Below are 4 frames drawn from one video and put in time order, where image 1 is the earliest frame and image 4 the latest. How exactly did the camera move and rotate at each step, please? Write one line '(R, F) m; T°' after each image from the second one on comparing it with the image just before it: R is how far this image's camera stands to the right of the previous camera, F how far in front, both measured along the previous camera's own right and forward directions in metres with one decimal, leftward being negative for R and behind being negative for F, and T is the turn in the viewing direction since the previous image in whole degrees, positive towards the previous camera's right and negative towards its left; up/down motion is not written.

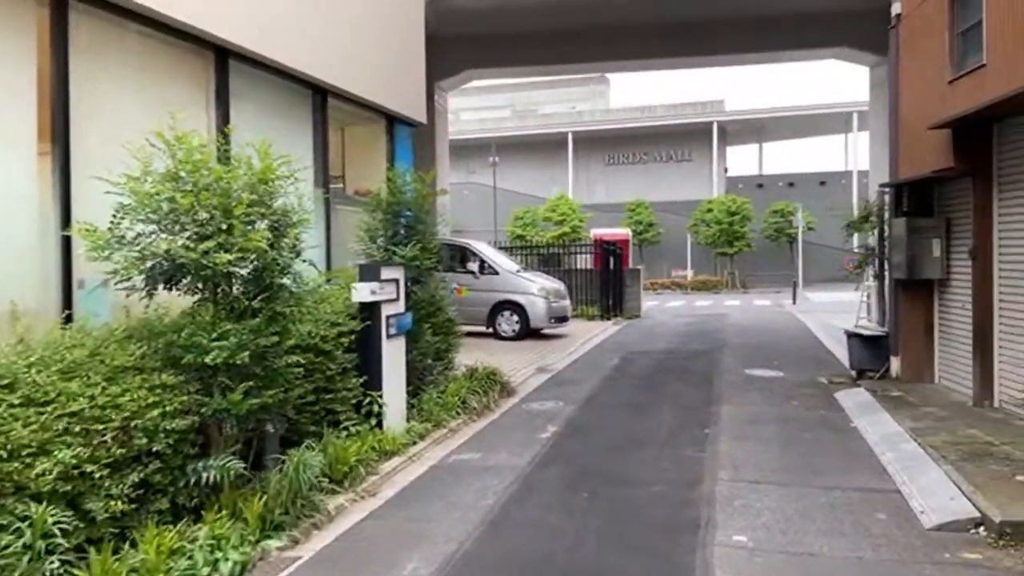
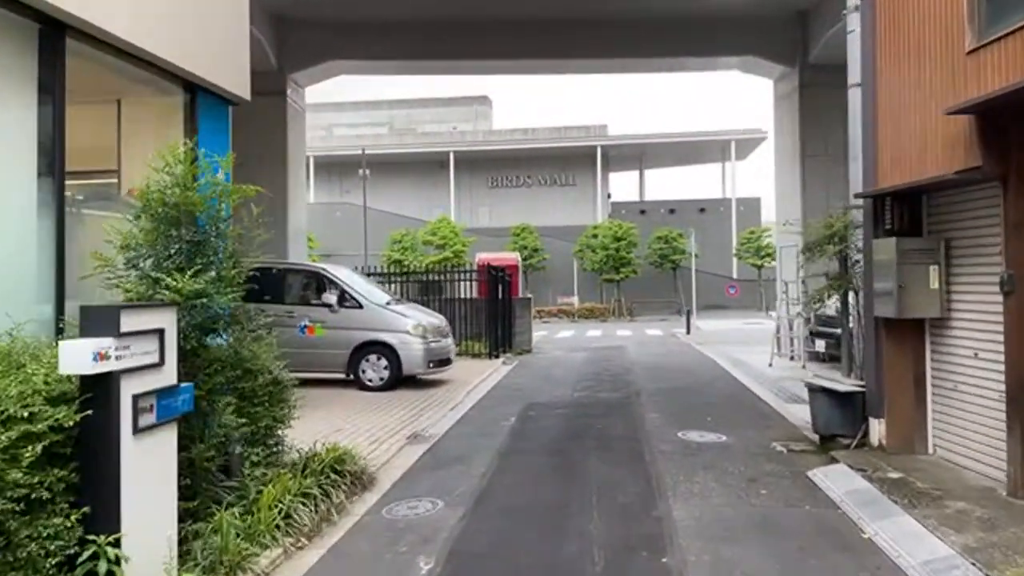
(+0.2, +3.2) m; +10°
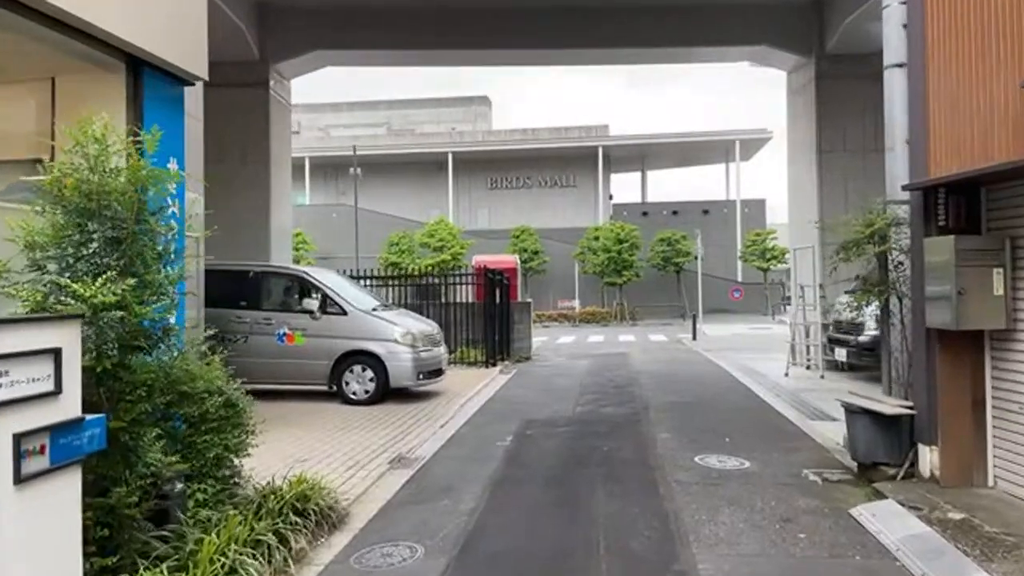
(+0.1, +1.1) m; 0°
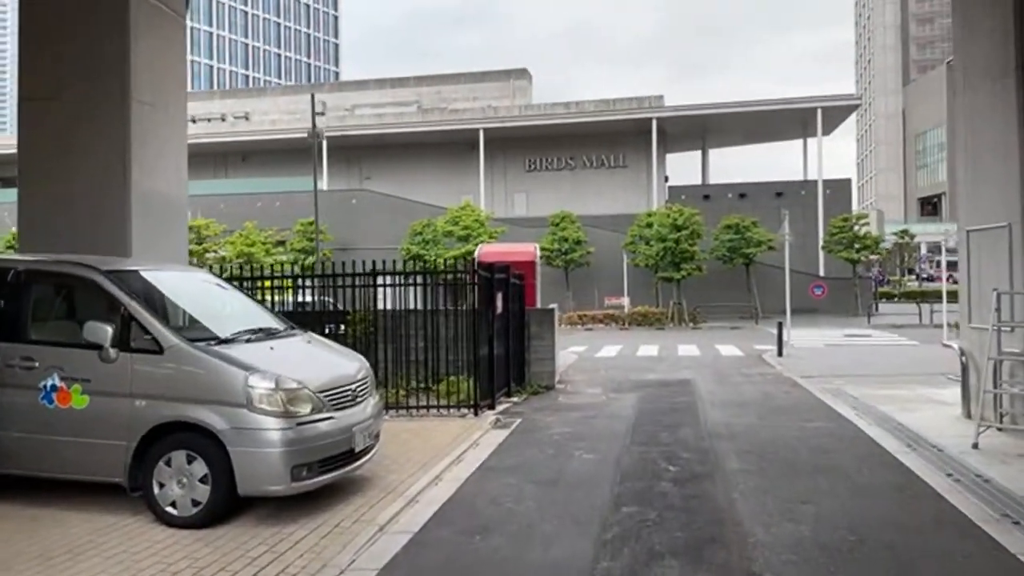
(+0.8, +6.0) m; -4°
